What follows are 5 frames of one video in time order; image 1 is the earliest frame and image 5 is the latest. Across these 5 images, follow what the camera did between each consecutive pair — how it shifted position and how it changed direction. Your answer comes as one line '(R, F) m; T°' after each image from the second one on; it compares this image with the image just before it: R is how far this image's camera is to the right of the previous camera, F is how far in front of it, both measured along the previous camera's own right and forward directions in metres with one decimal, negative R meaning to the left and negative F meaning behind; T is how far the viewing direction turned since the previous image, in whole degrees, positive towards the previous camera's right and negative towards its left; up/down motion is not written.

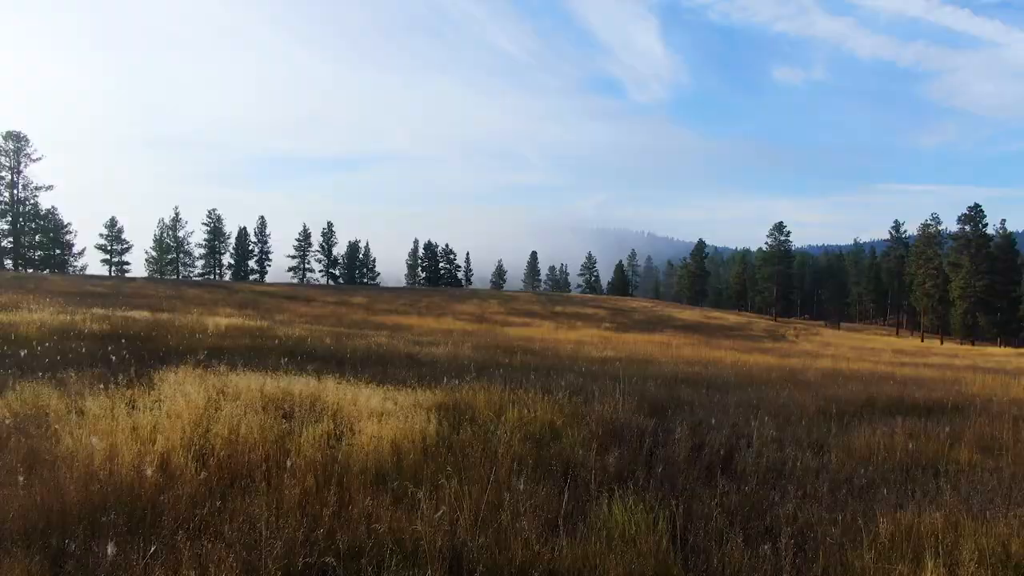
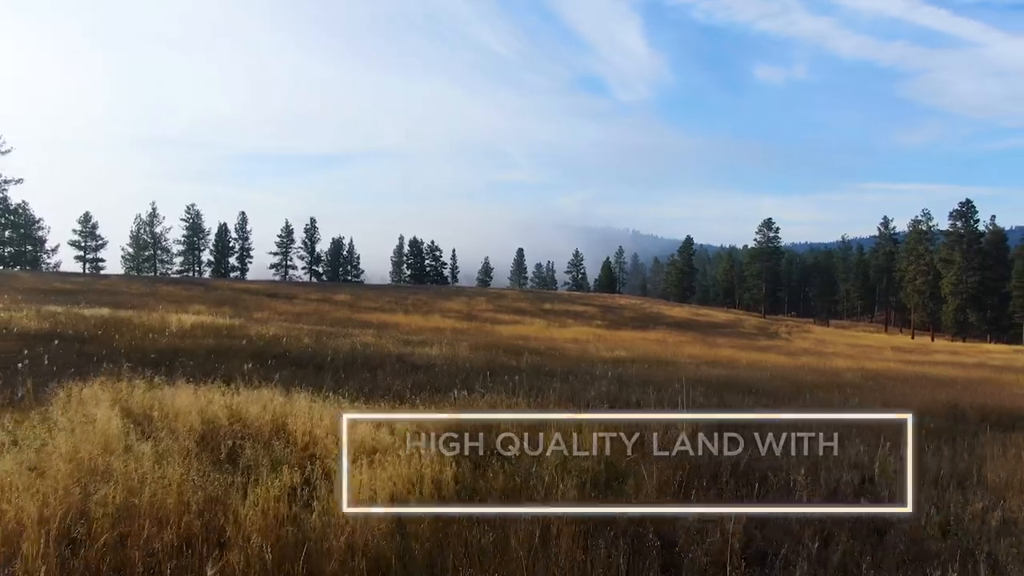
(-0.4, +1.6) m; +2°
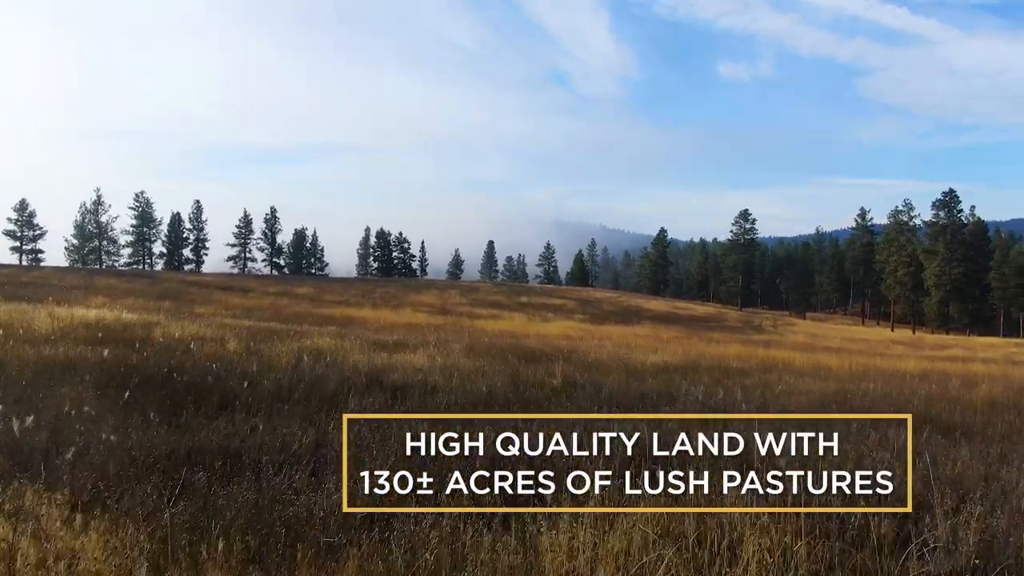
(-0.8, +3.6) m; +3°
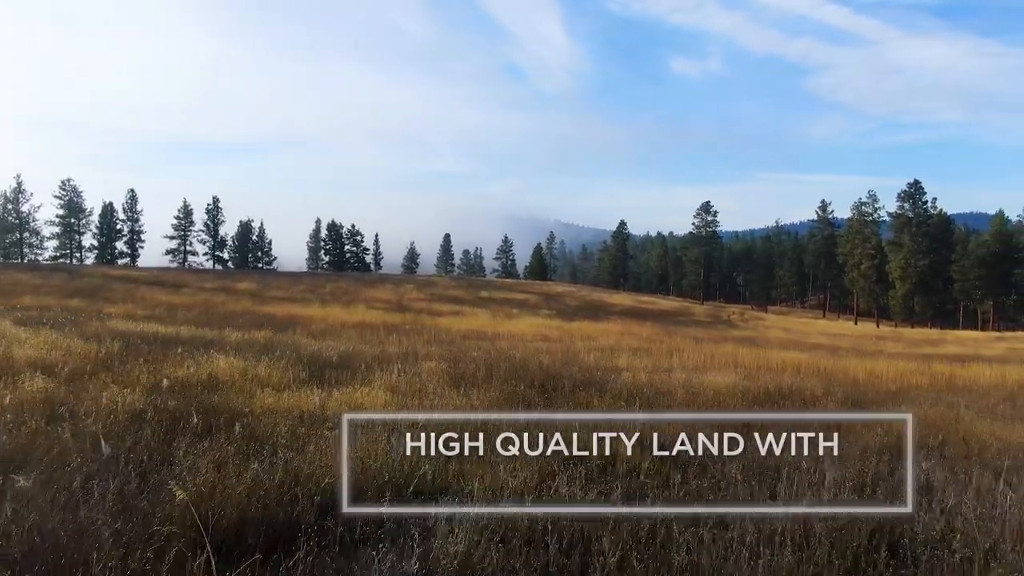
(-0.6, +3.4) m; +4°
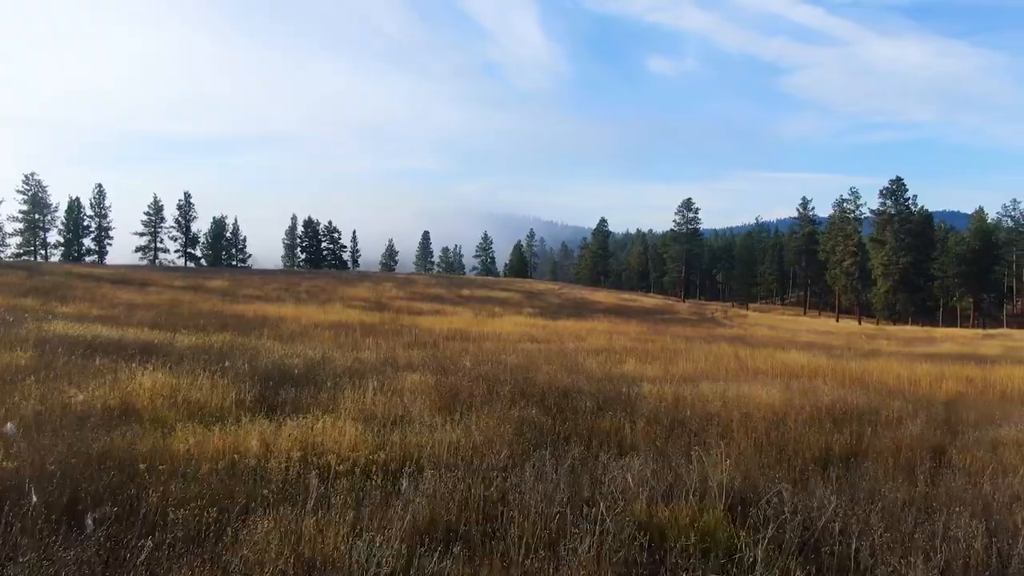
(-0.2, +1.3) m; +2°
